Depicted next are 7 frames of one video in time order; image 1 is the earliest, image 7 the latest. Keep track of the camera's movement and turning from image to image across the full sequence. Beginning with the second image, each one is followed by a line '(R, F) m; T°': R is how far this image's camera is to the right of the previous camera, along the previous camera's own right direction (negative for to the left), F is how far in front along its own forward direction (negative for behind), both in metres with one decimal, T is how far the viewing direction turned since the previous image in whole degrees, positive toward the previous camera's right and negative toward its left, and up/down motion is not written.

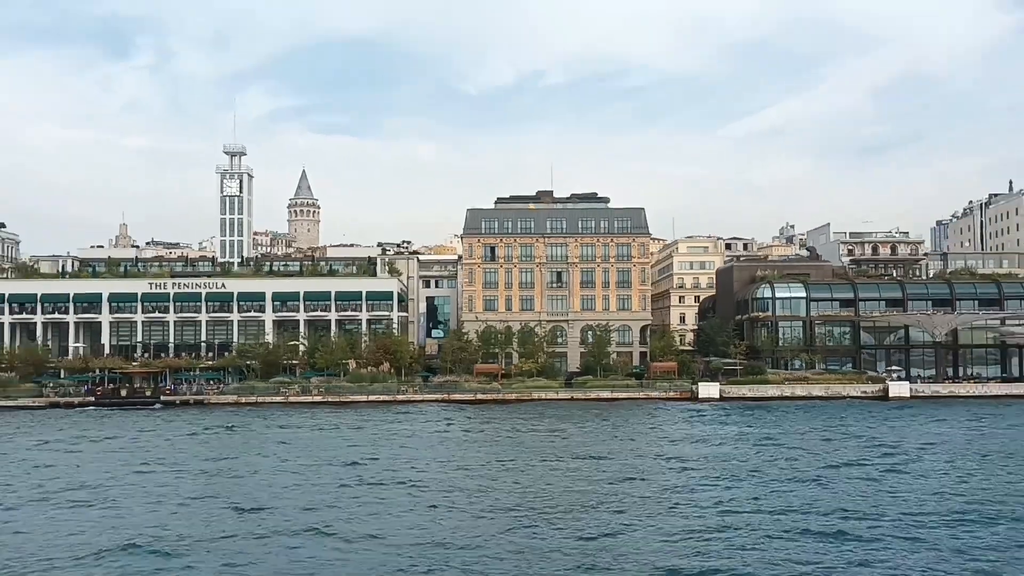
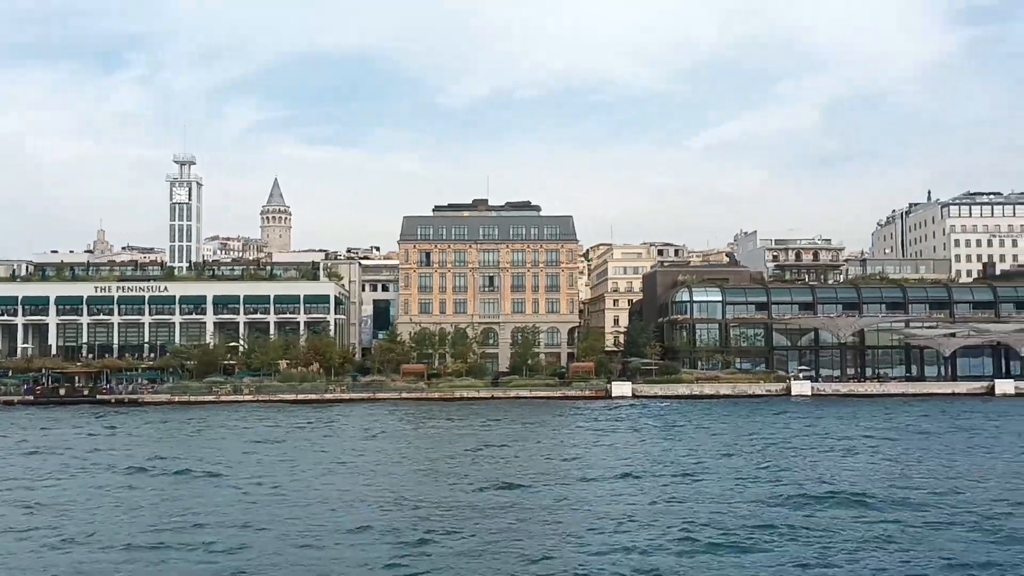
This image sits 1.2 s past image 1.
(+6.9, -5.2) m; +1°
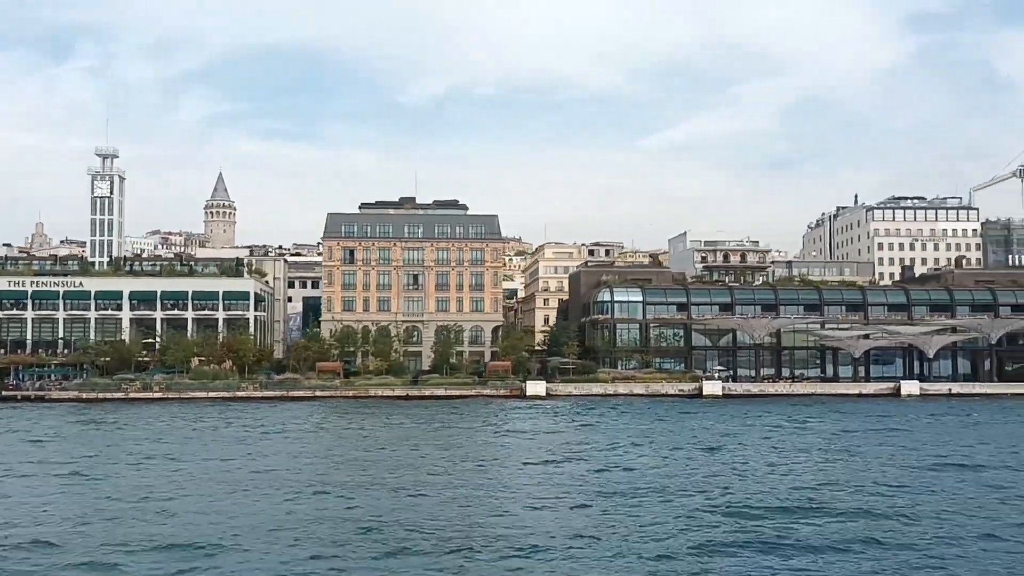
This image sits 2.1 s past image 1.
(+4.3, -0.2) m; +2°
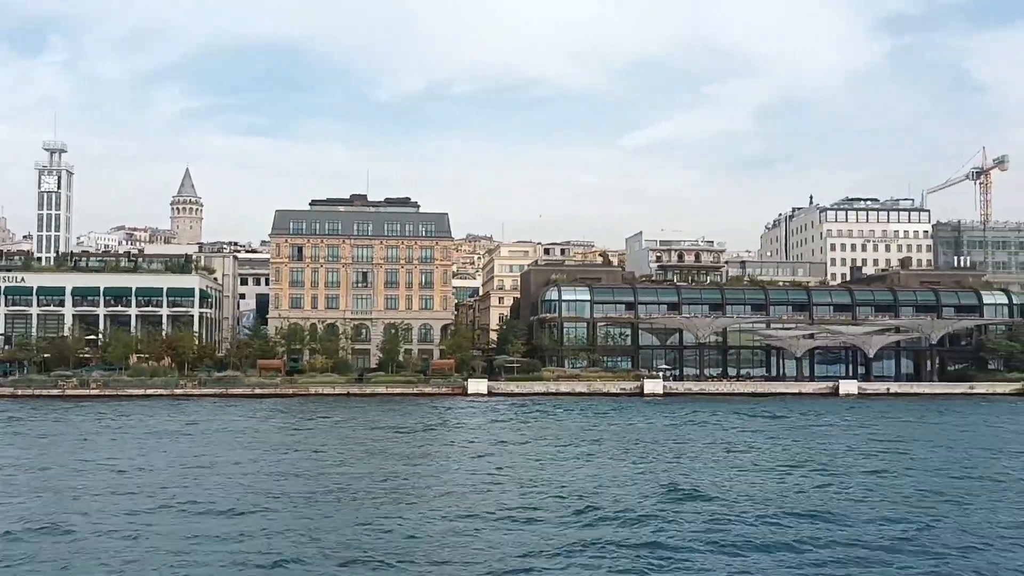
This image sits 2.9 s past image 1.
(+3.7, 0.0) m; +1°
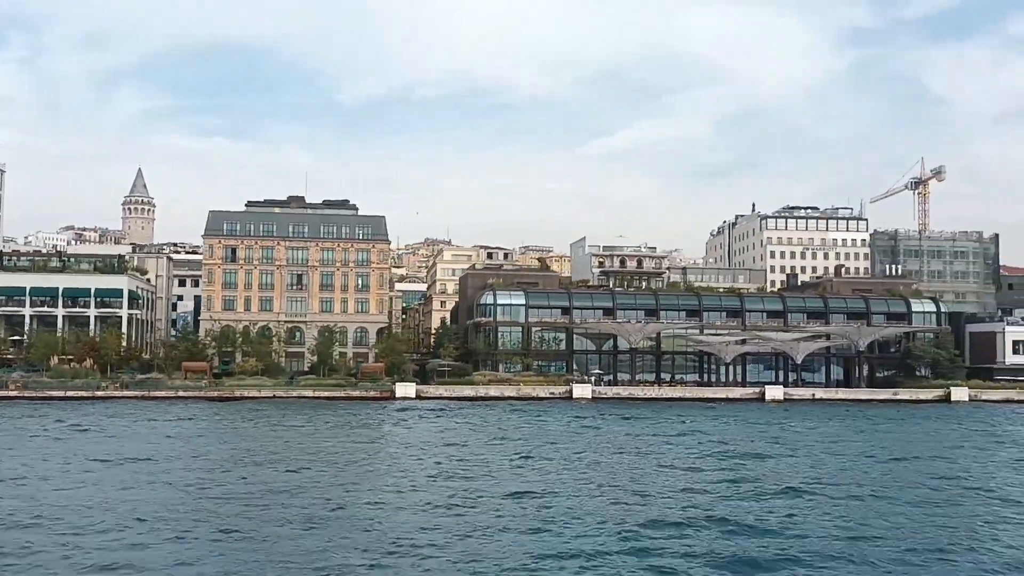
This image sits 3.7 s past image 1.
(+3.7, +0.1) m; +2°
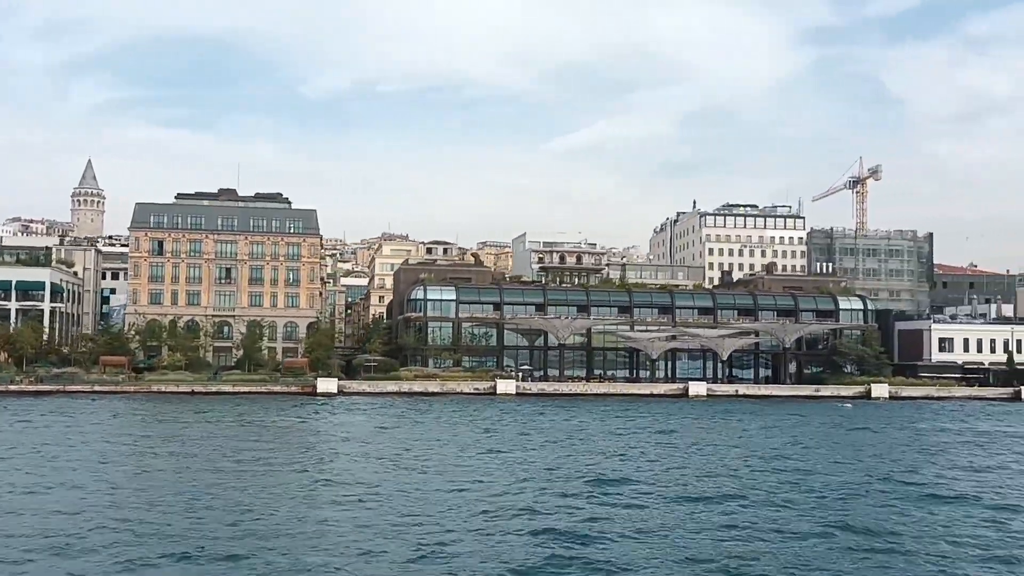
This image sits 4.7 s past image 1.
(+4.3, +0.4) m; +2°
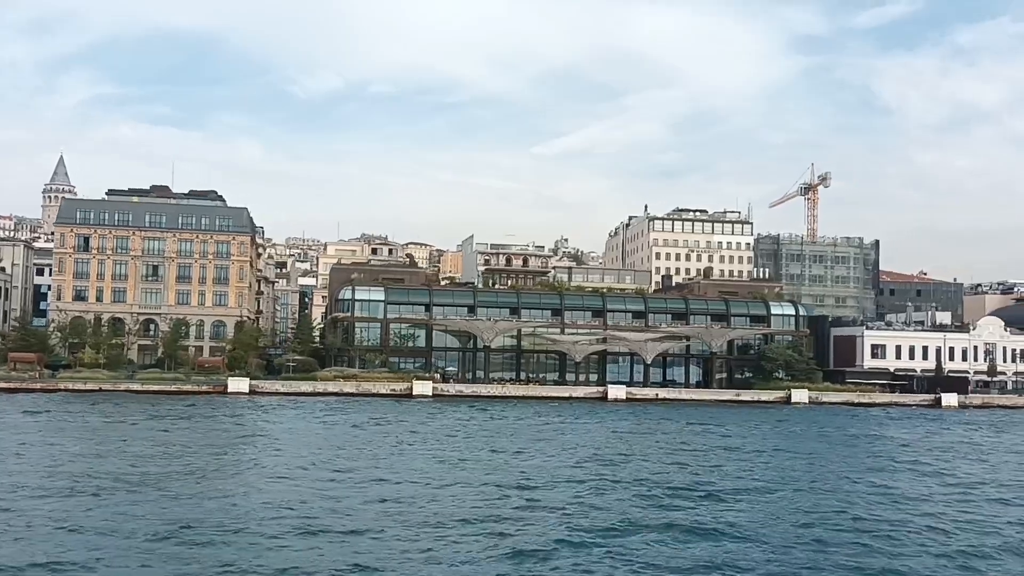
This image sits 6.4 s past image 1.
(+7.9, +1.2) m; 0°
